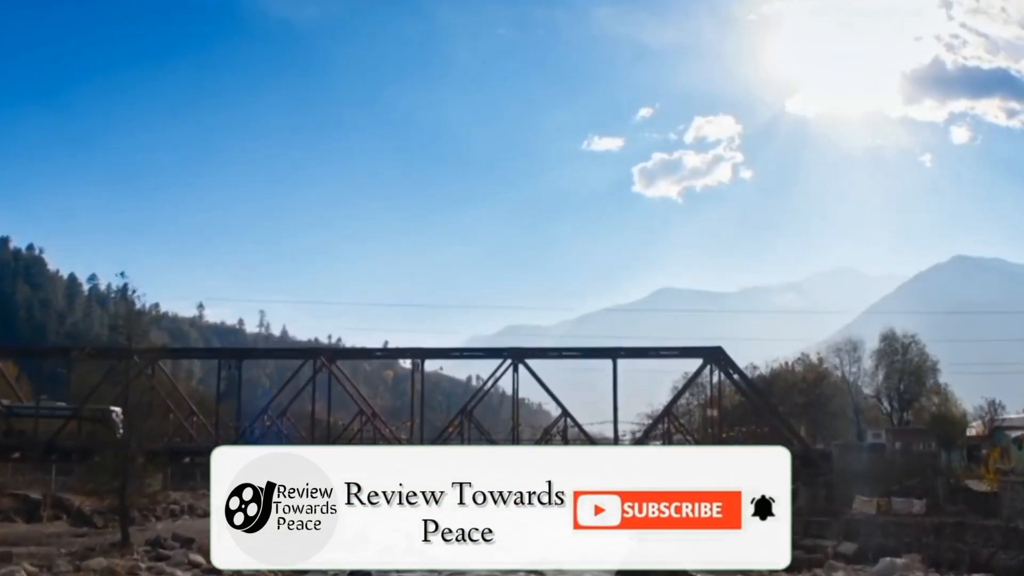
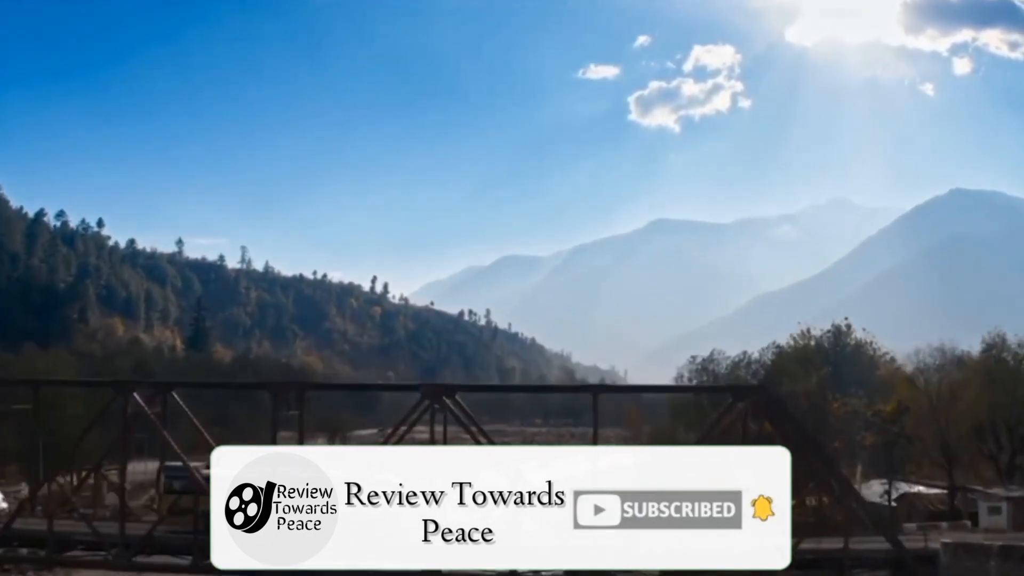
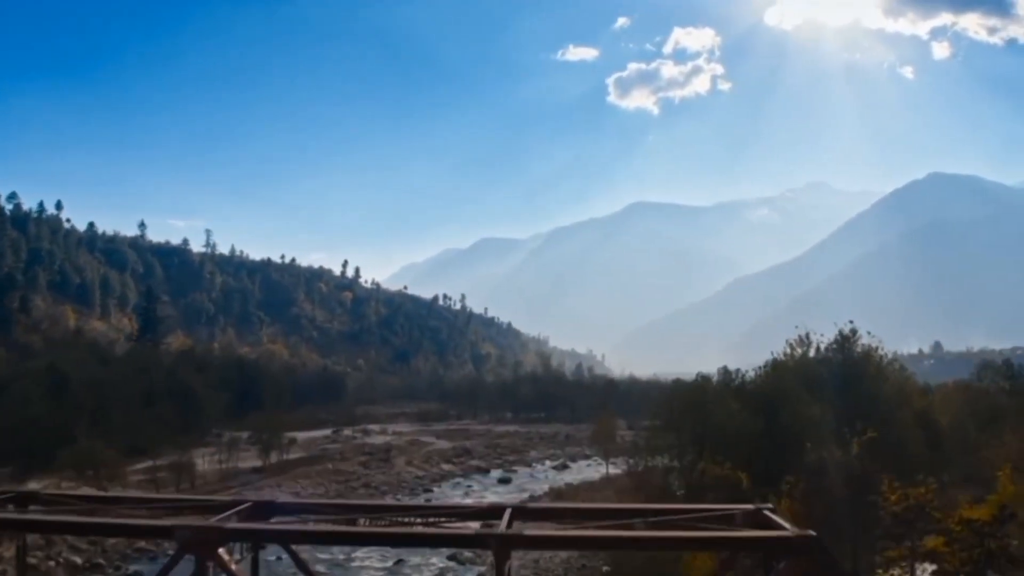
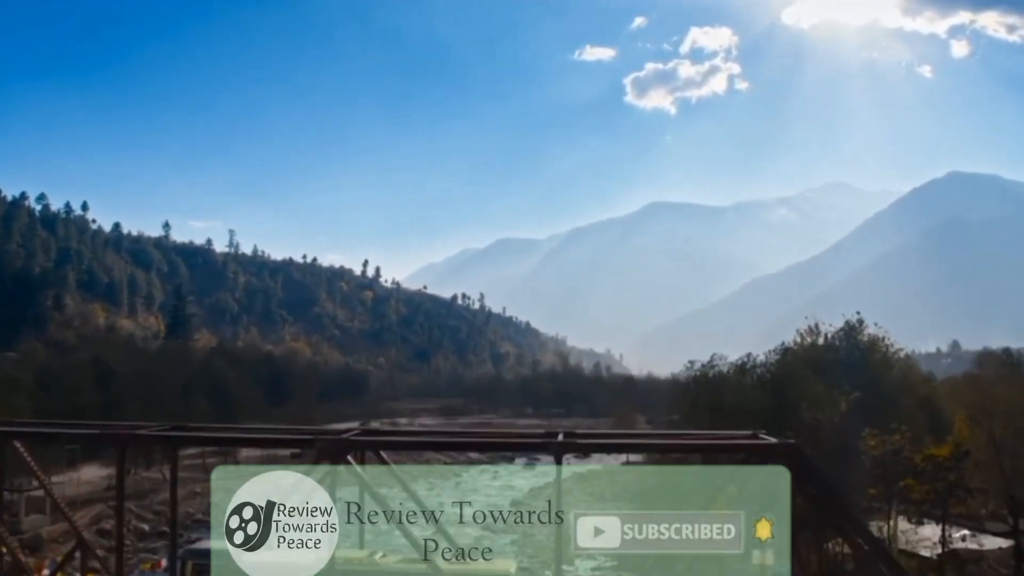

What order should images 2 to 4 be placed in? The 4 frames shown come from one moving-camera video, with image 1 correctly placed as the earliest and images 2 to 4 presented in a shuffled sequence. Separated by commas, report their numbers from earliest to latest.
2, 4, 3
